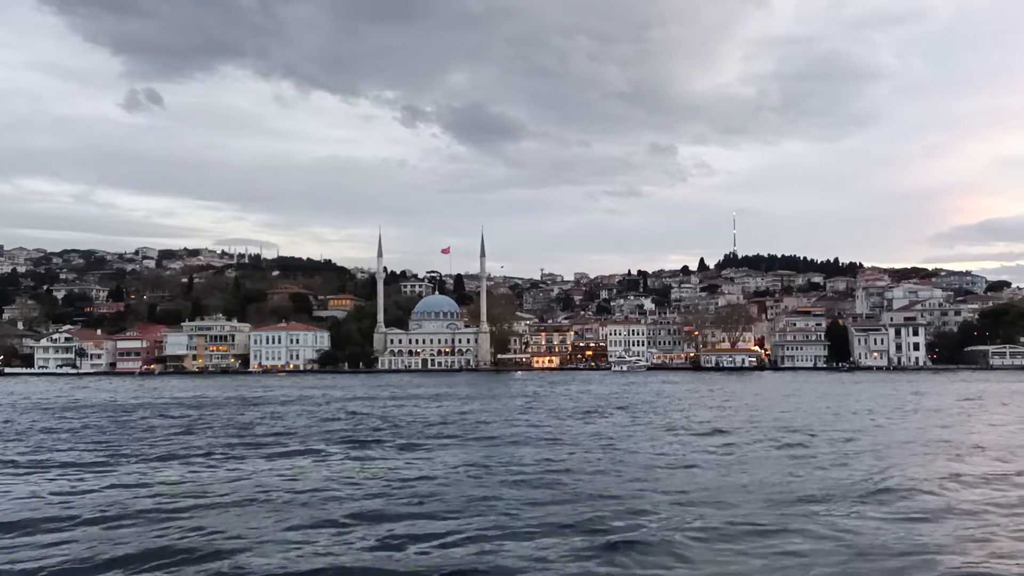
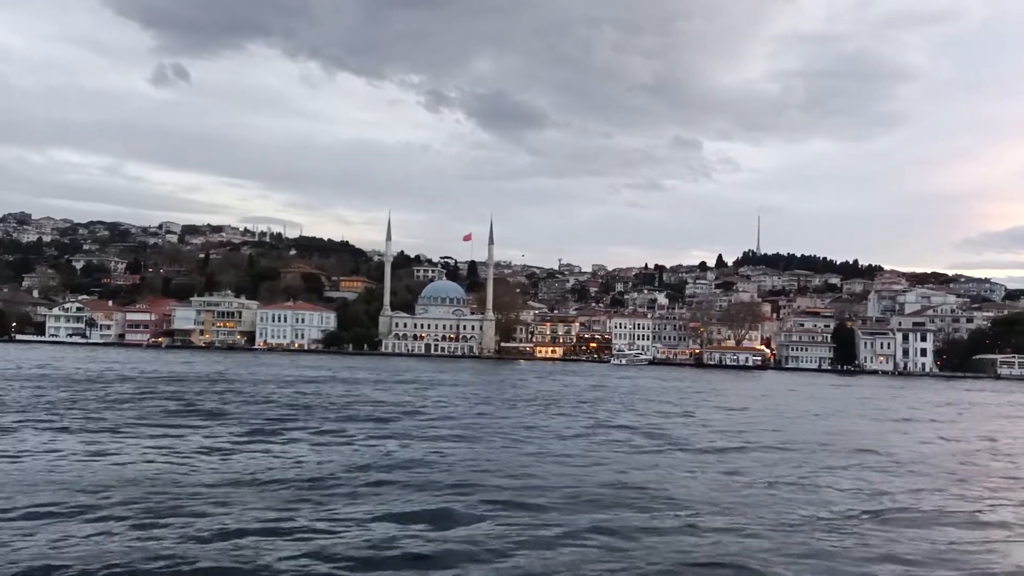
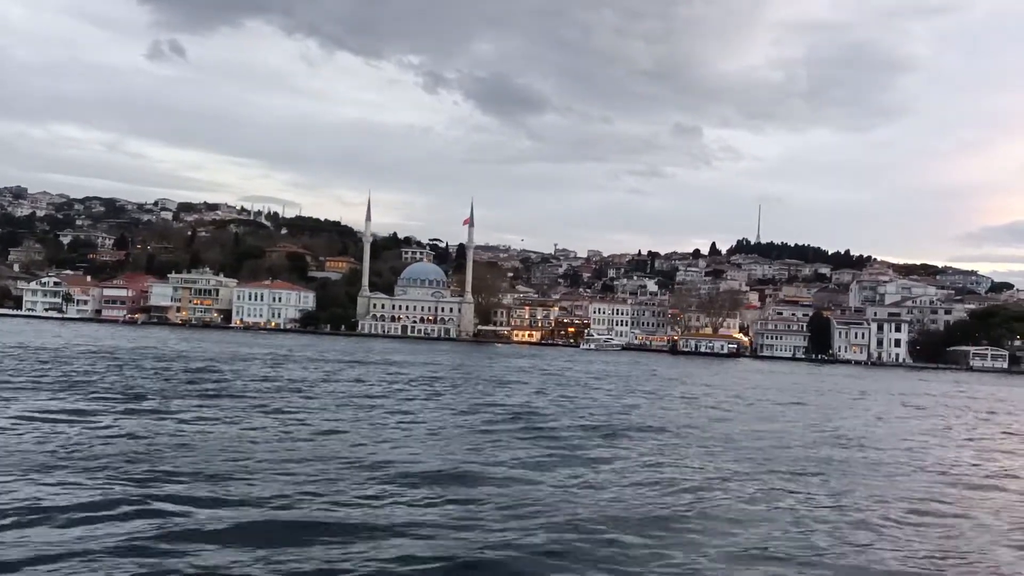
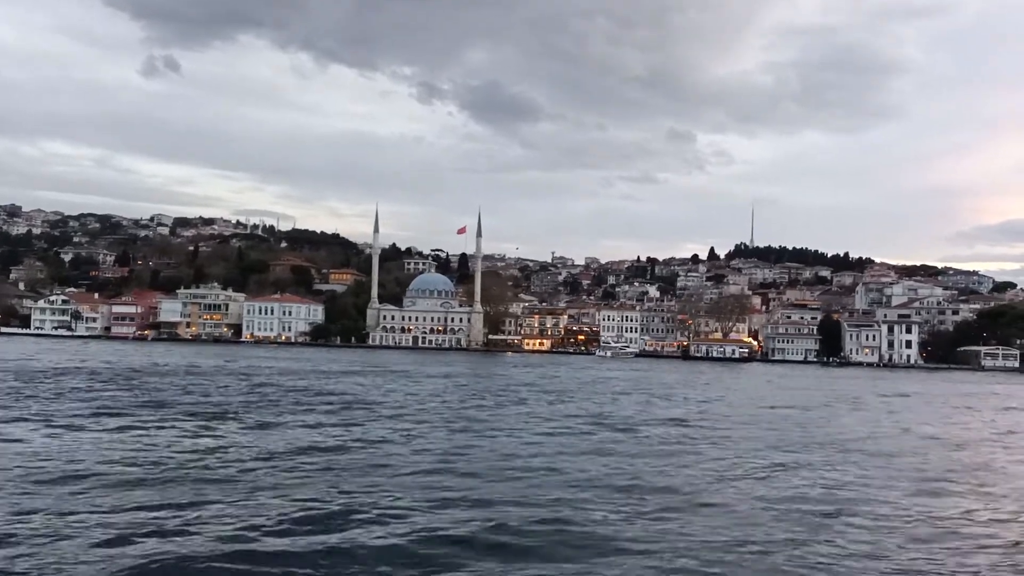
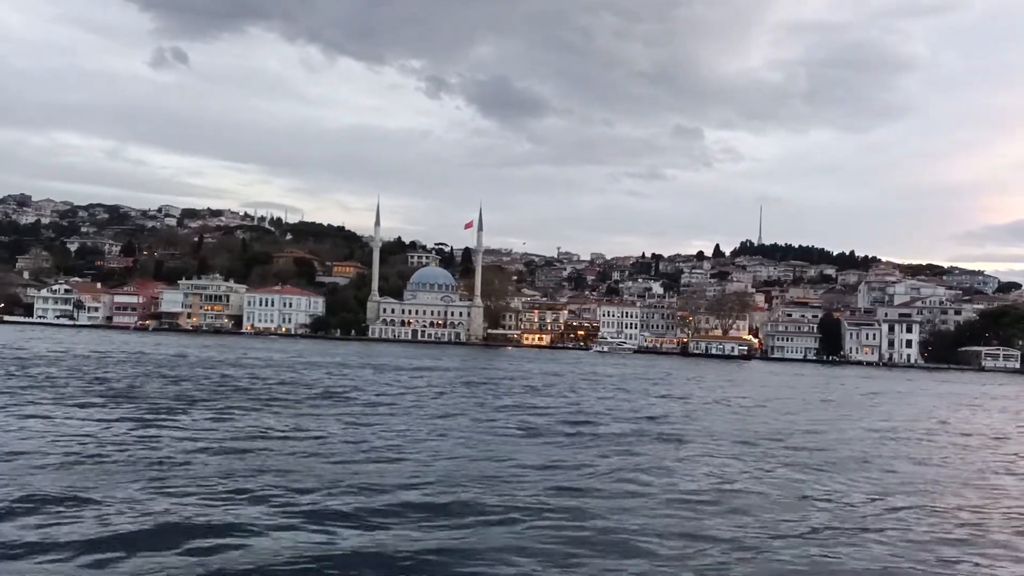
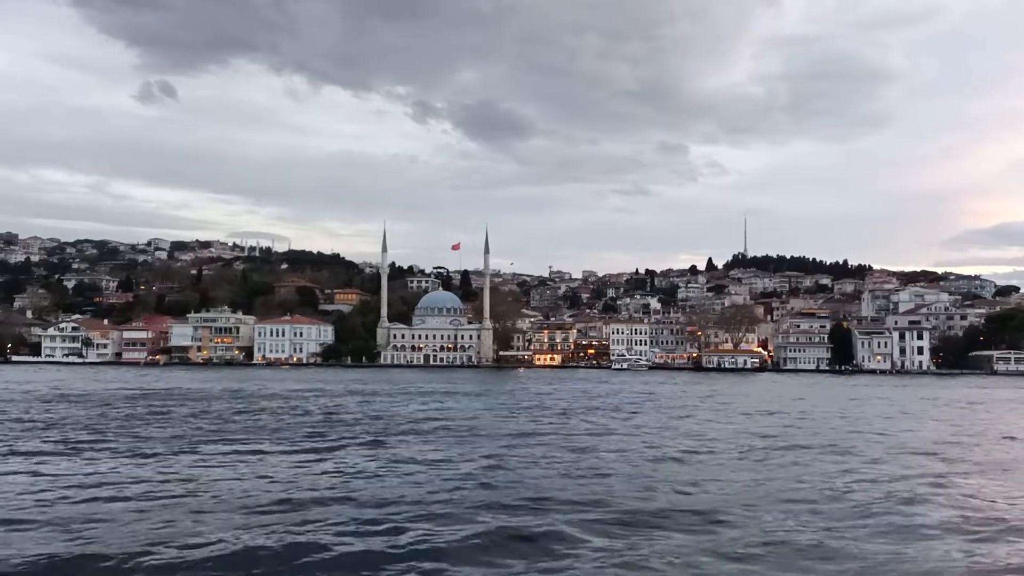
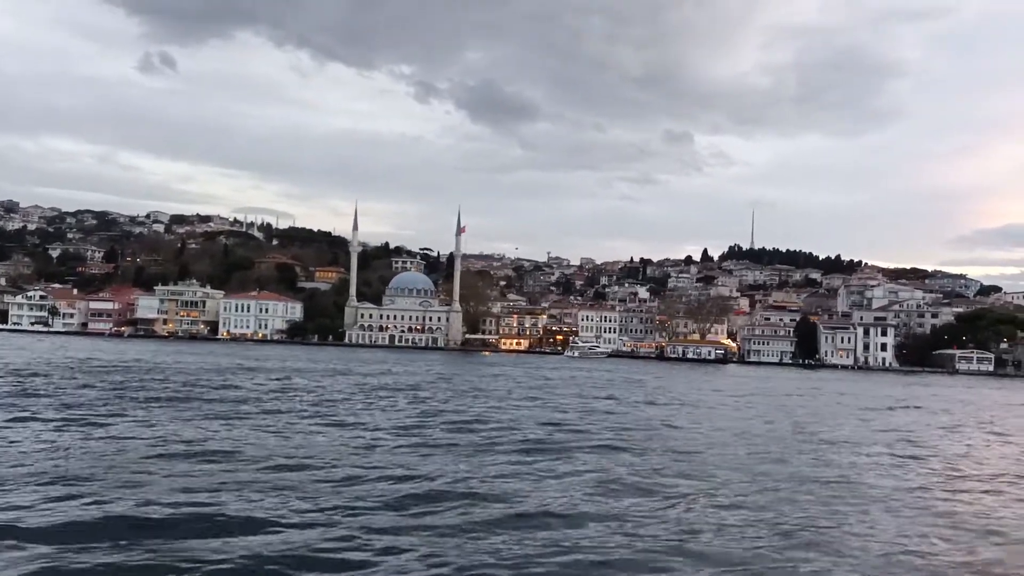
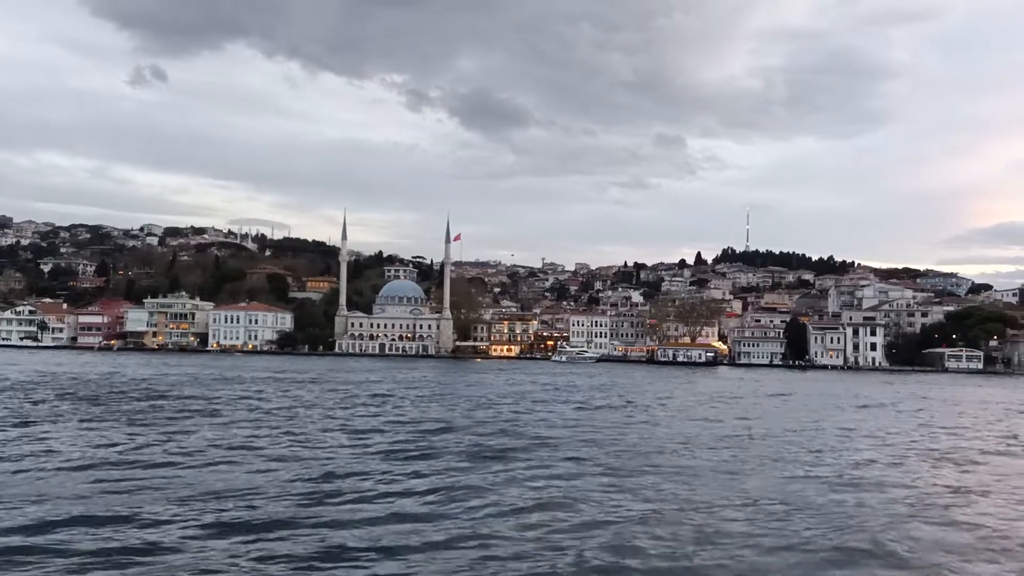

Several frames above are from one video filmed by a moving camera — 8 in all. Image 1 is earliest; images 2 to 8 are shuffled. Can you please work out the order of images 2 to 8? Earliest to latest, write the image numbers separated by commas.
6, 2, 4, 5, 3, 7, 8
